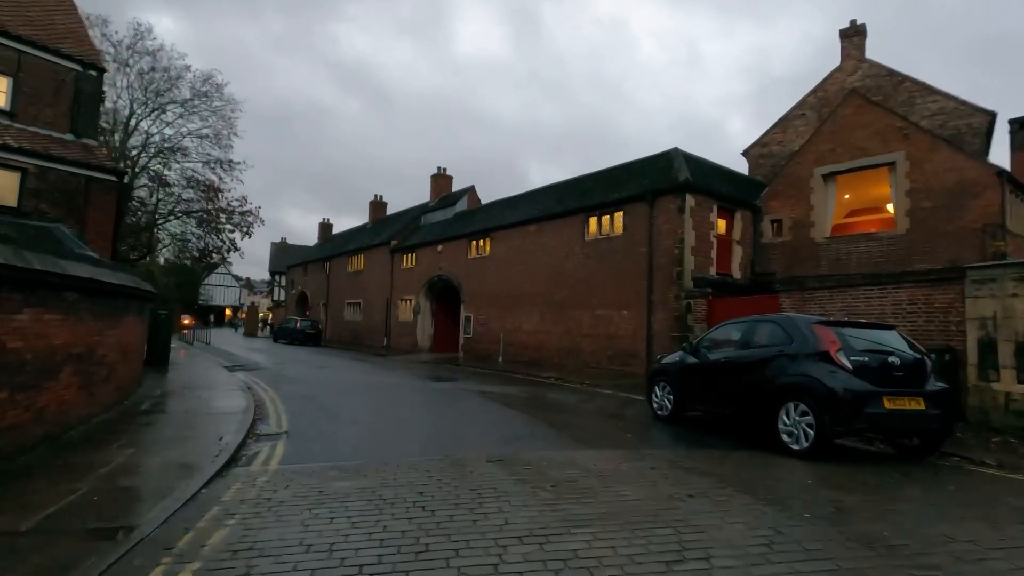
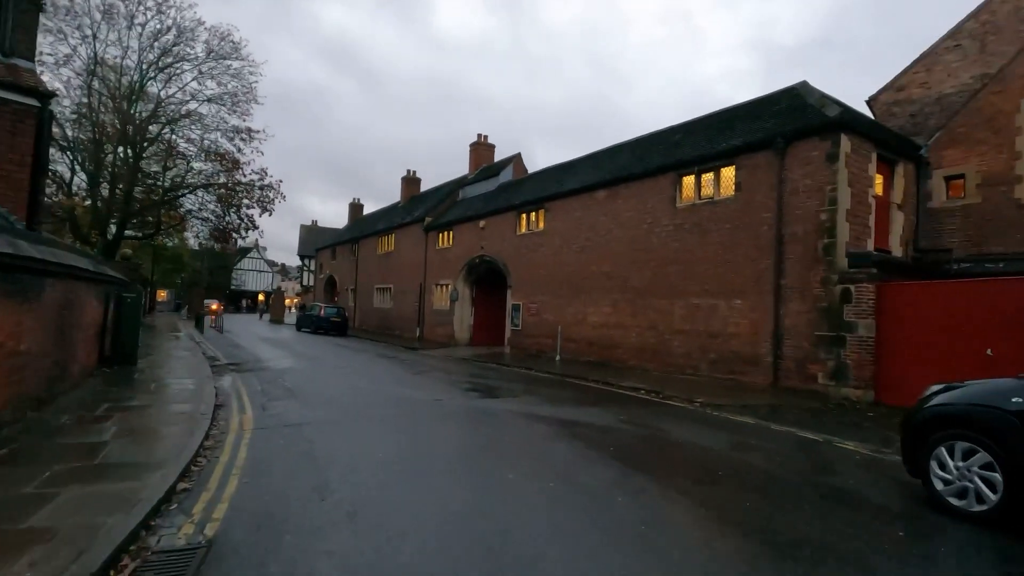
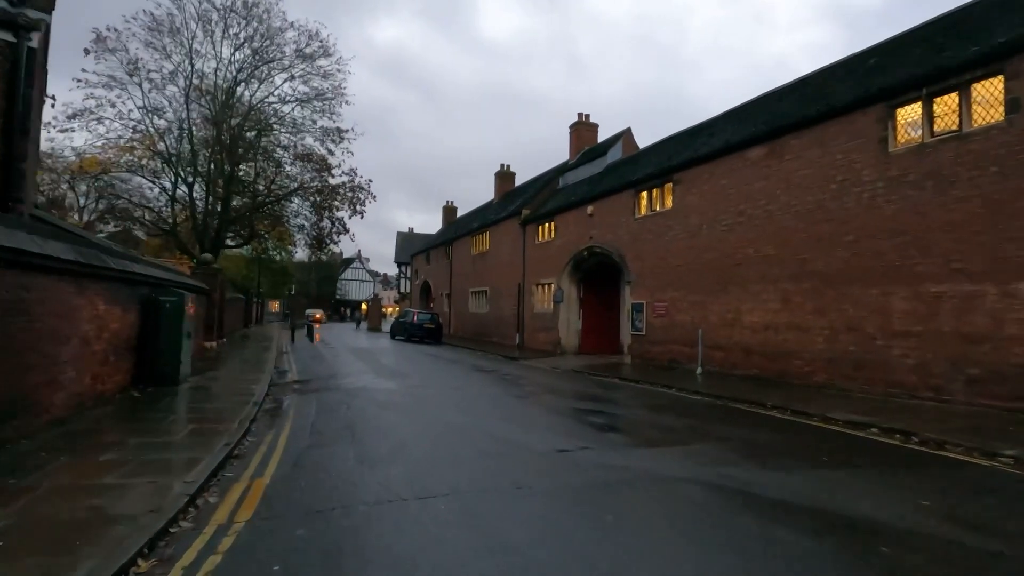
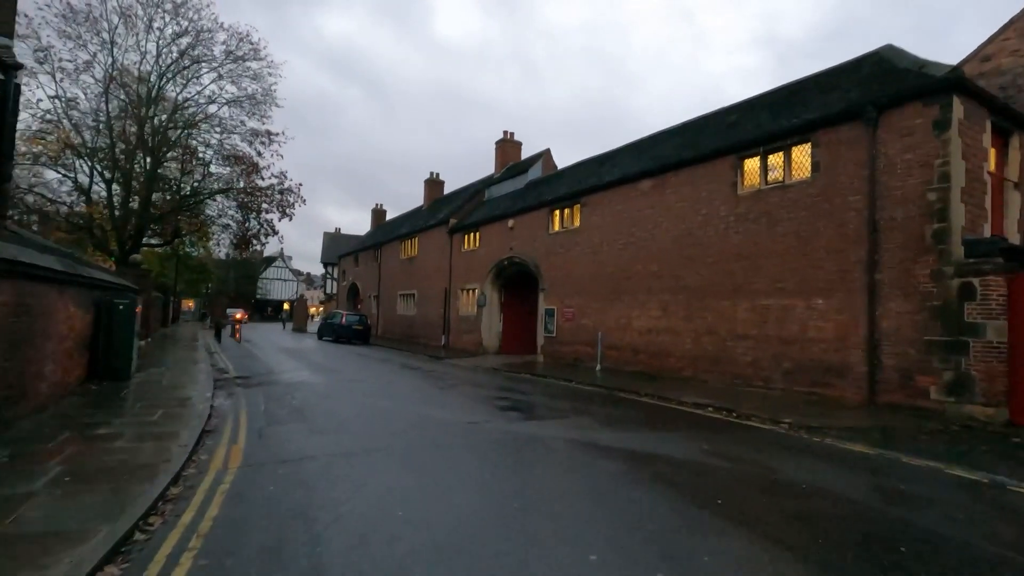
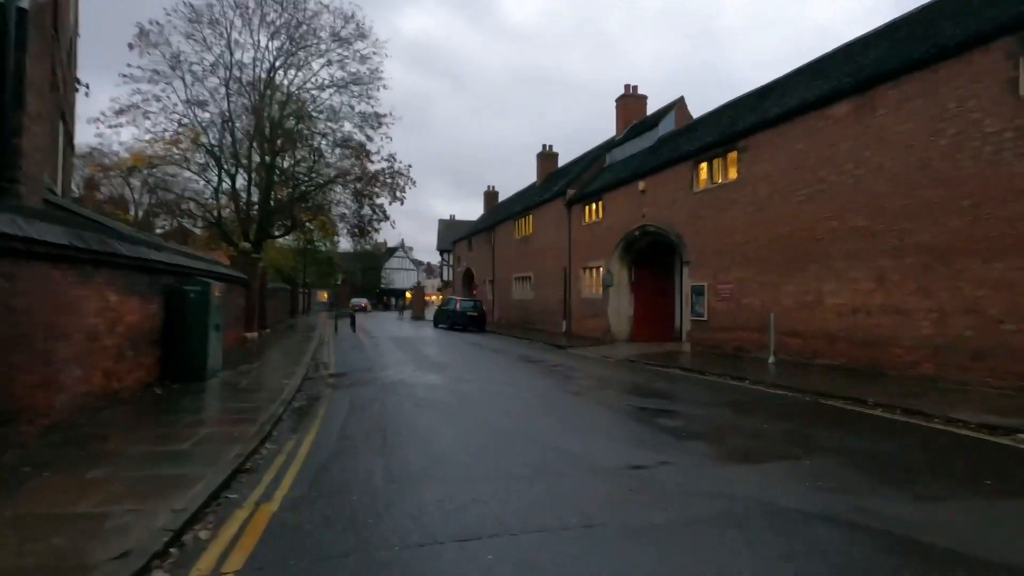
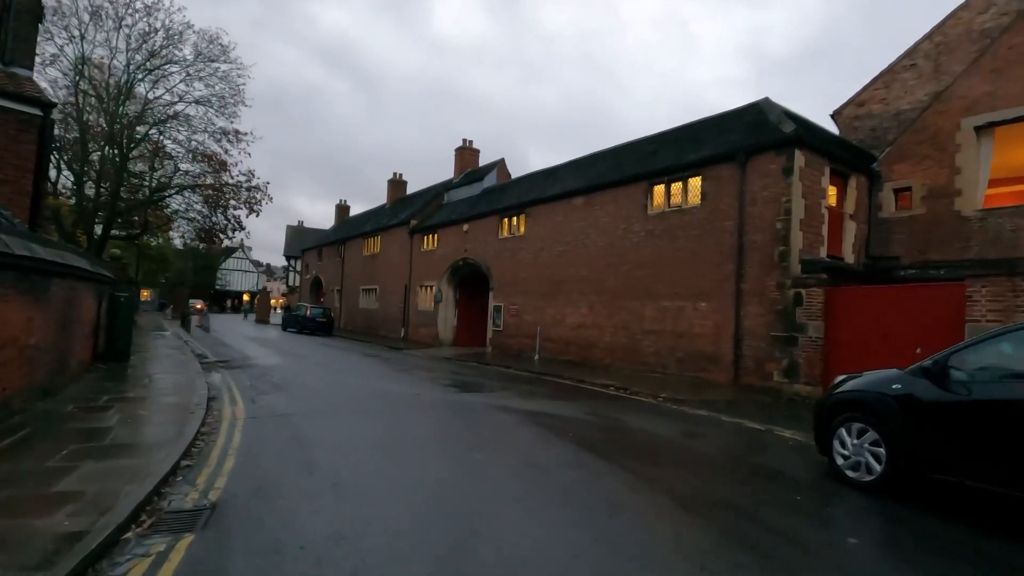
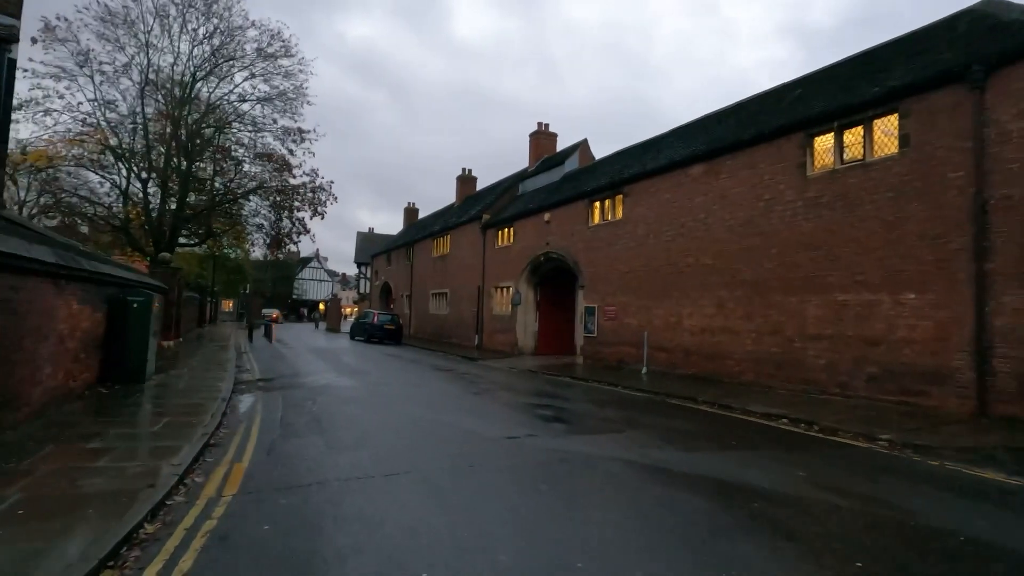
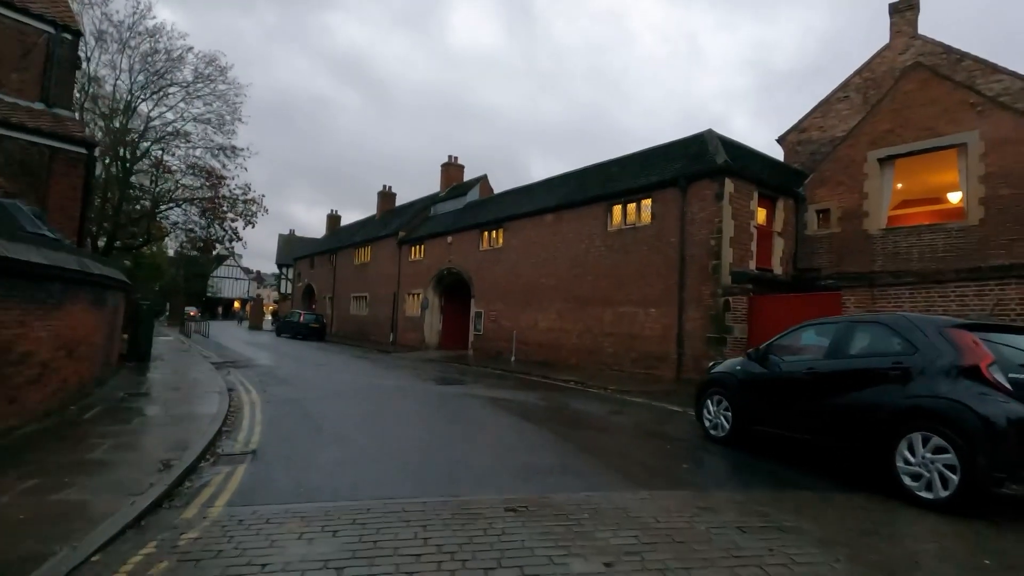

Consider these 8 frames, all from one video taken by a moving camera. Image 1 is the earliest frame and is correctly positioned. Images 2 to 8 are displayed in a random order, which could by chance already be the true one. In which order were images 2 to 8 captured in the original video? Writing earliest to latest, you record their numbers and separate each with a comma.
8, 6, 2, 4, 7, 3, 5
